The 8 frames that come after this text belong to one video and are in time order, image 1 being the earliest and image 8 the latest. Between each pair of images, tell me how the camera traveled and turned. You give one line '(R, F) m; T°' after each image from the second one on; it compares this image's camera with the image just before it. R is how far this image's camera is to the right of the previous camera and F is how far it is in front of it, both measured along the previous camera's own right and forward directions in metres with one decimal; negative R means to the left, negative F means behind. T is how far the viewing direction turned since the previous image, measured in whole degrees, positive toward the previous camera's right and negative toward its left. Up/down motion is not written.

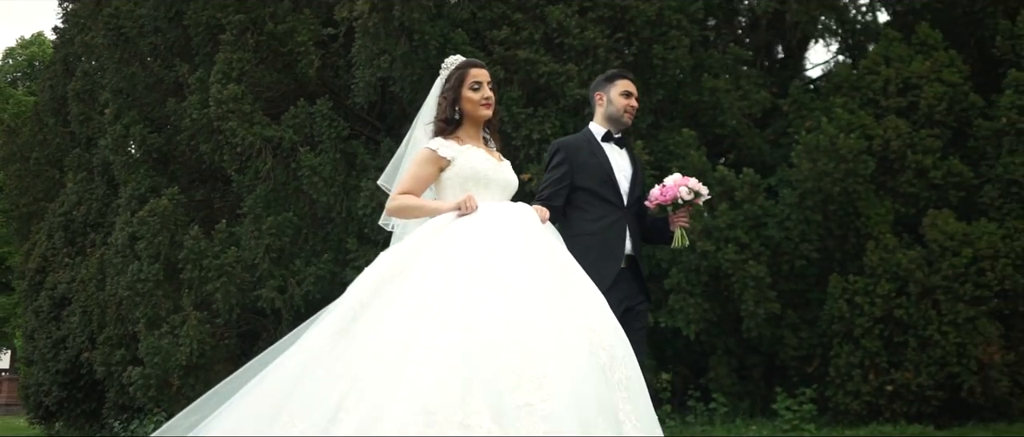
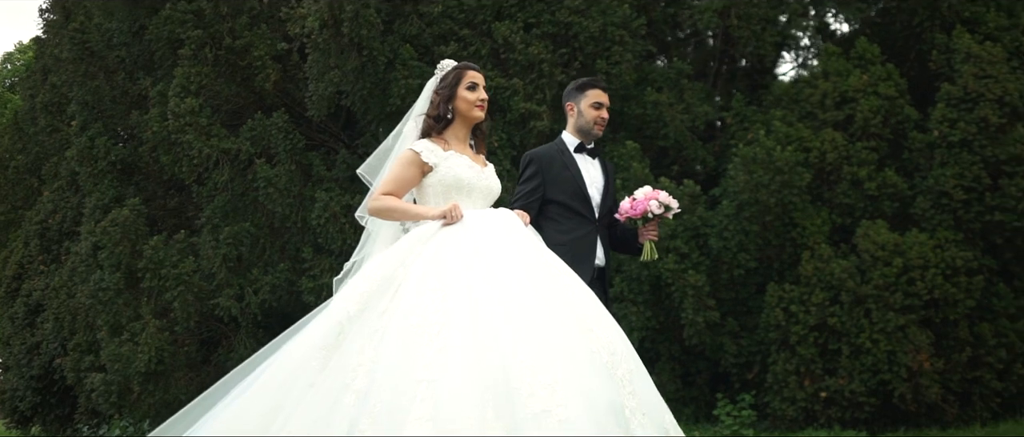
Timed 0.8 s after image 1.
(+0.4, -0.2) m; 0°
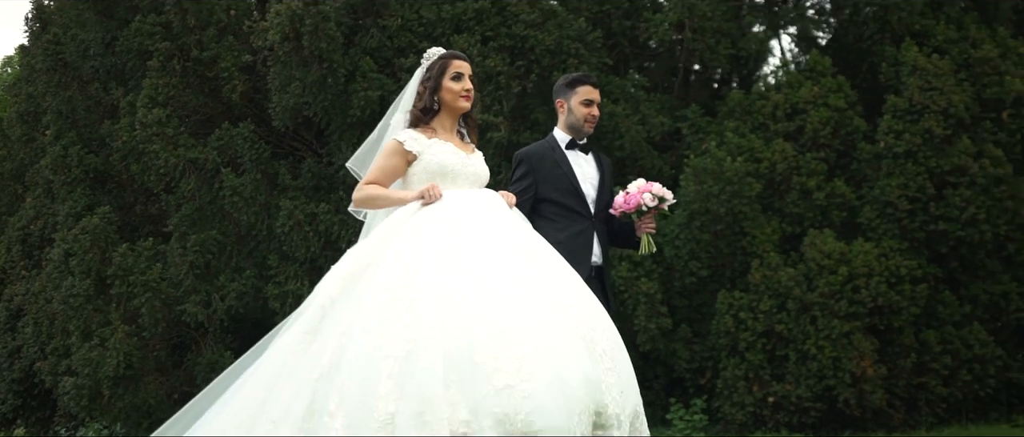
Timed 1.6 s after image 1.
(+0.3, -0.2) m; 0°
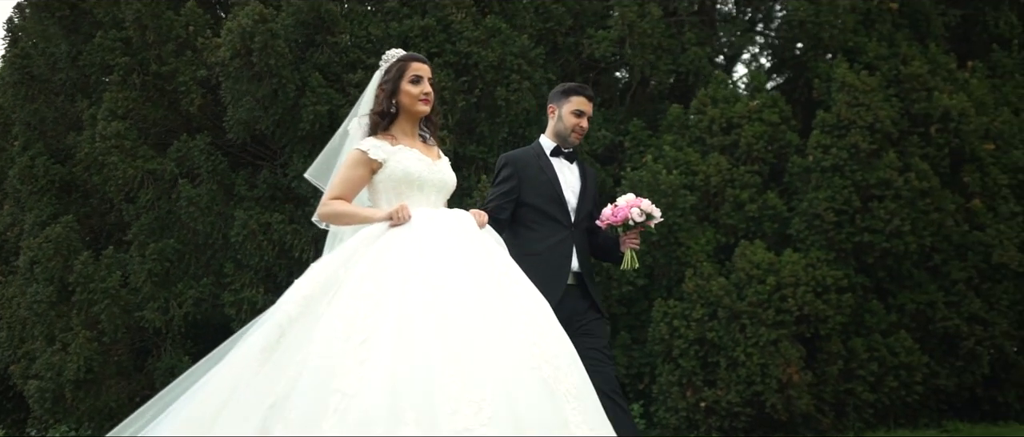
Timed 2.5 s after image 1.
(+0.5, -0.3) m; 0°
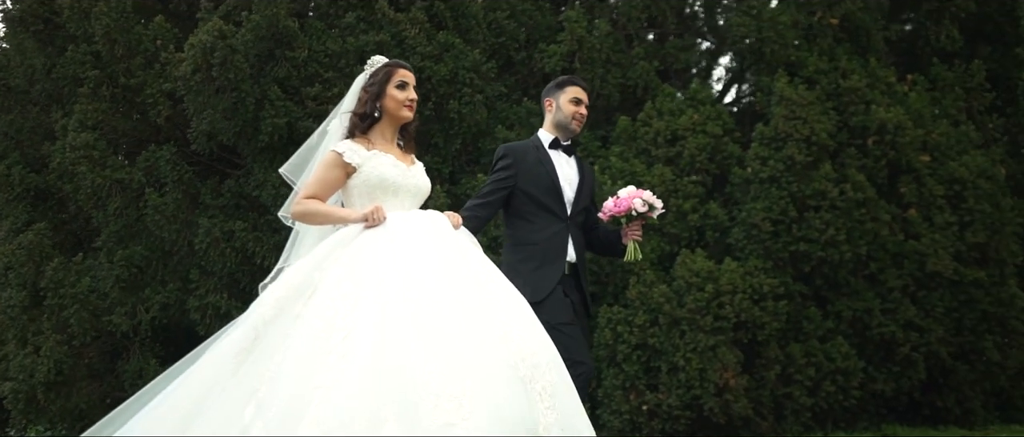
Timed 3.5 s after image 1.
(+0.5, -0.3) m; -1°
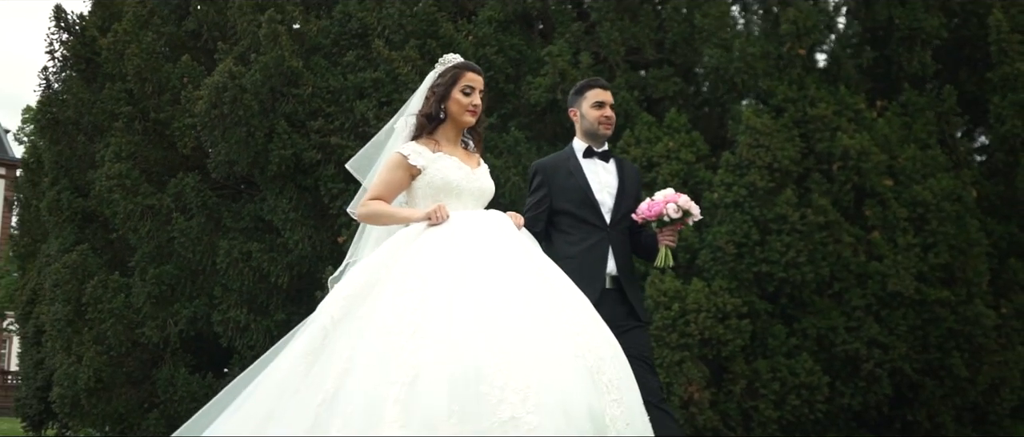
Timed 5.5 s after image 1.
(+0.9, -0.6) m; -5°
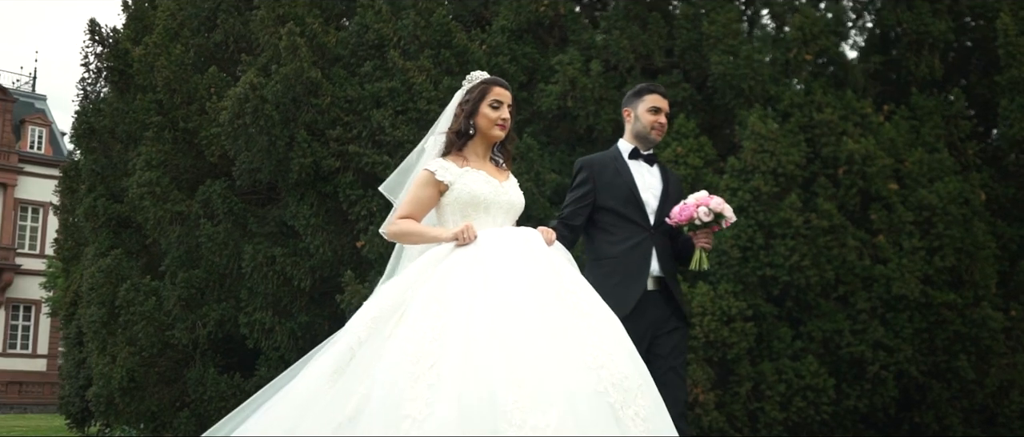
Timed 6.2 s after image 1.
(+0.4, -0.2) m; -3°
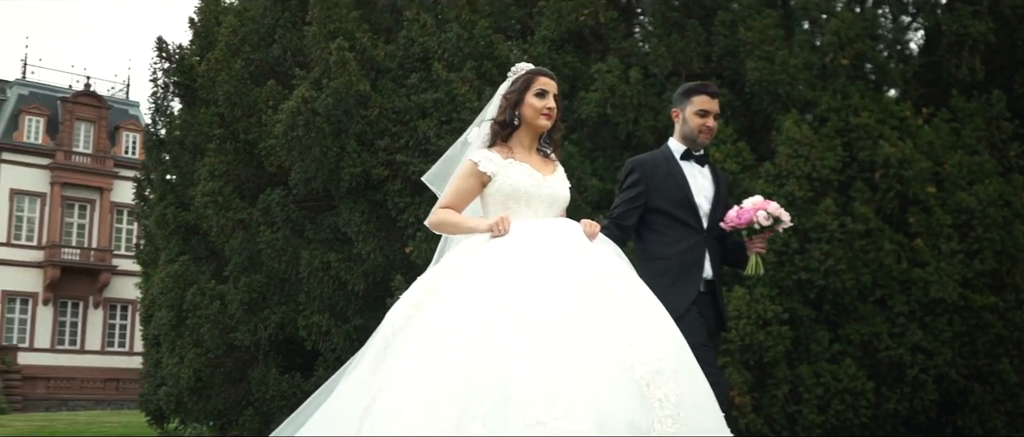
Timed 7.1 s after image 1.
(+0.4, -0.2) m; -5°
